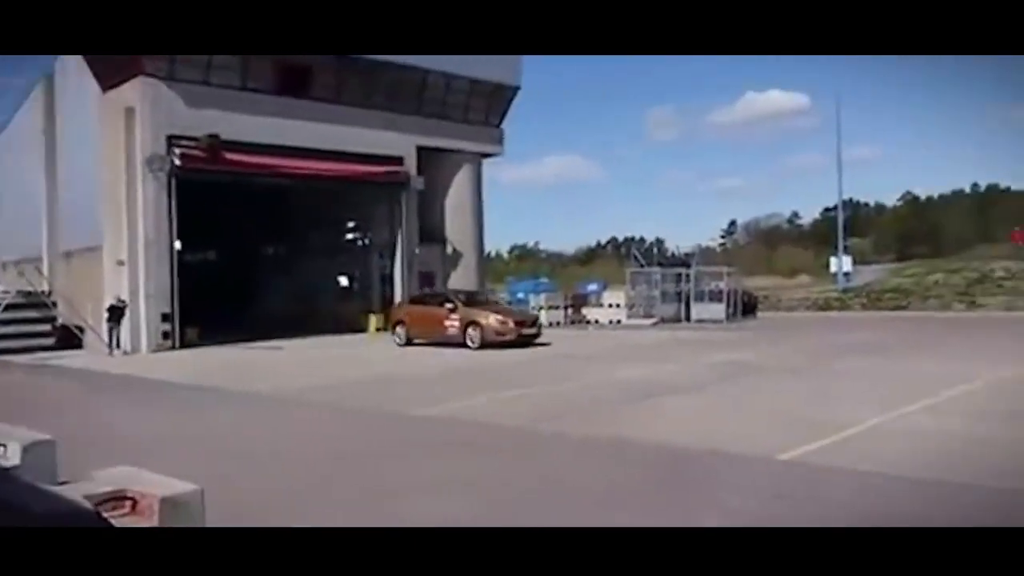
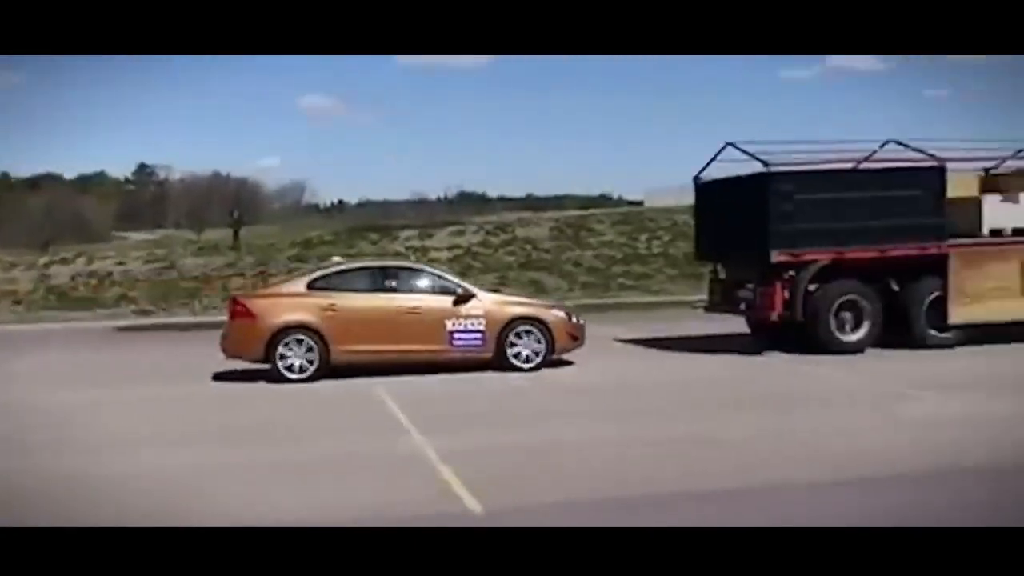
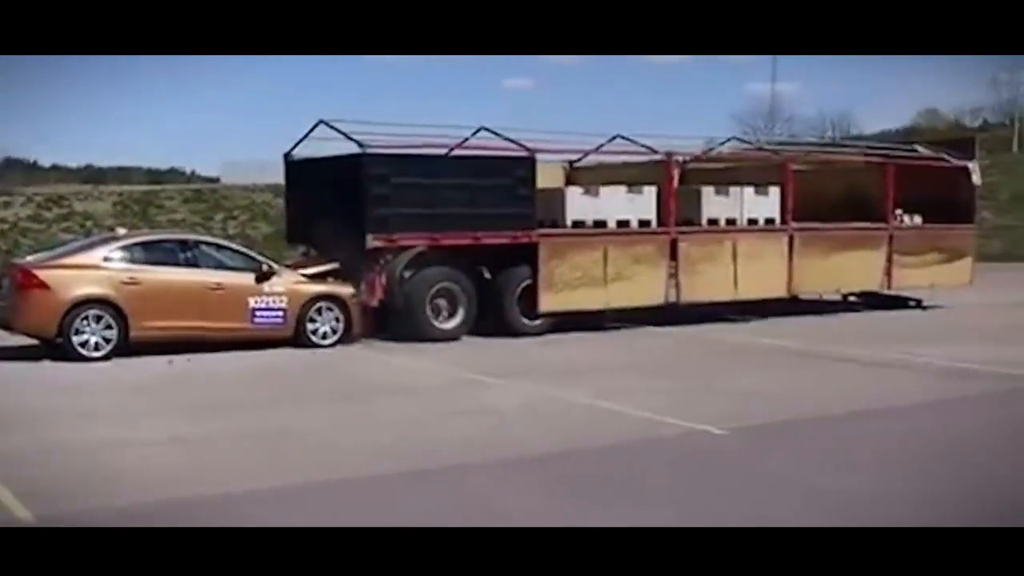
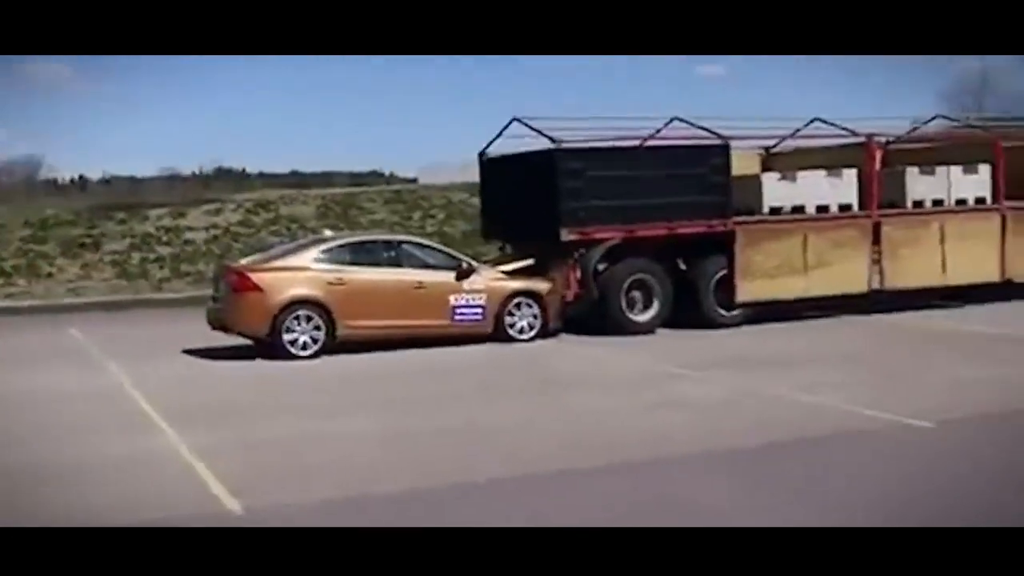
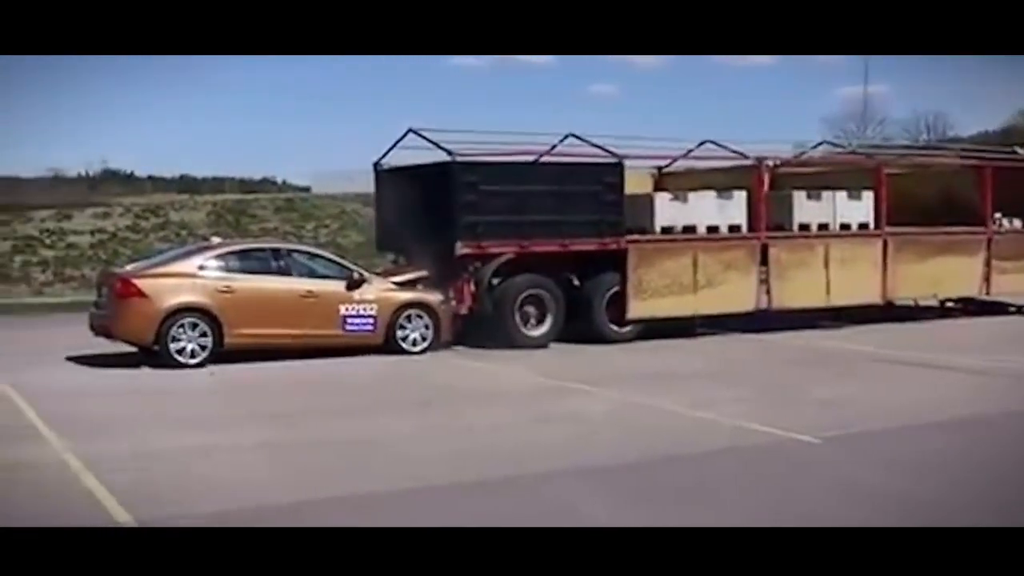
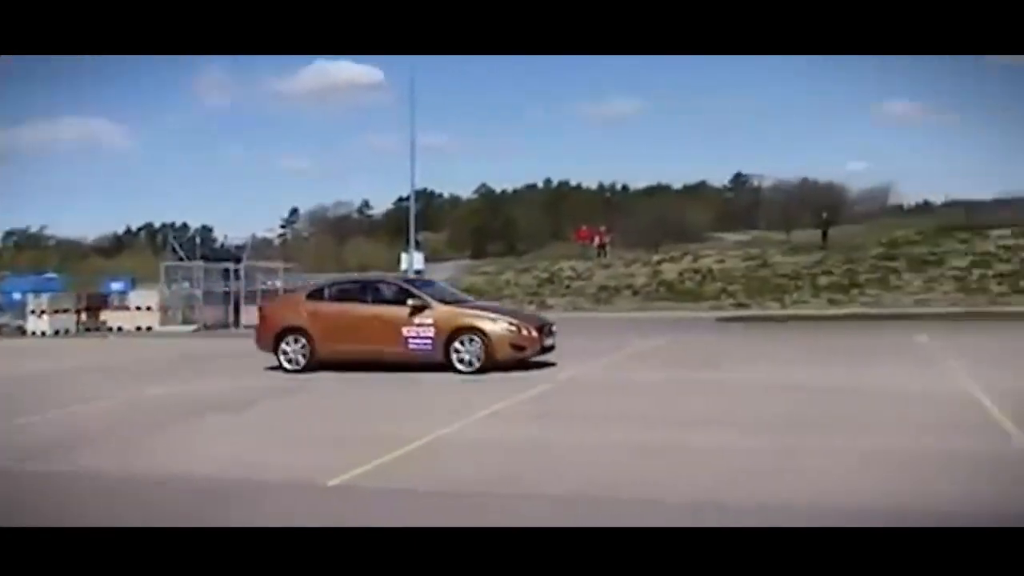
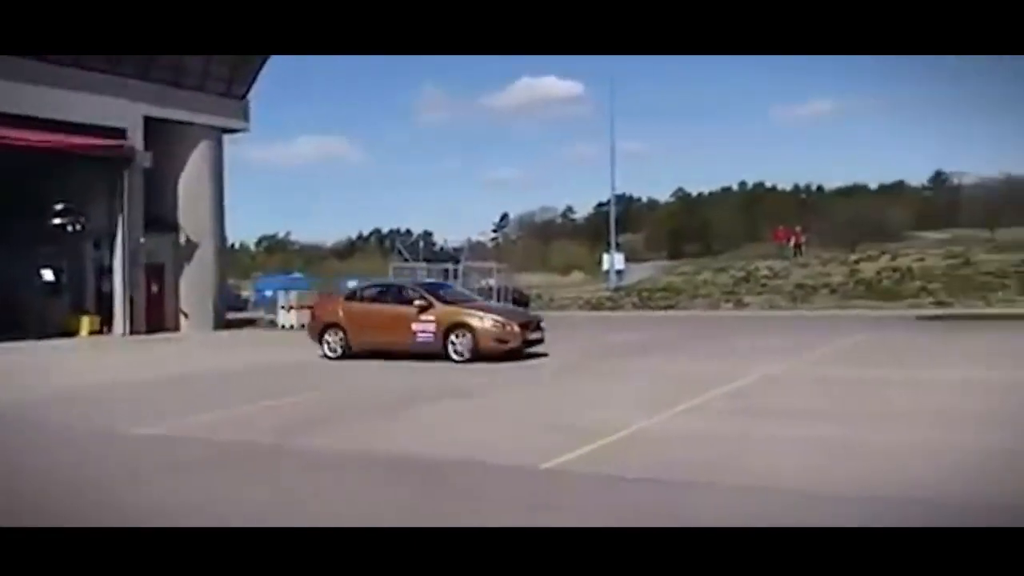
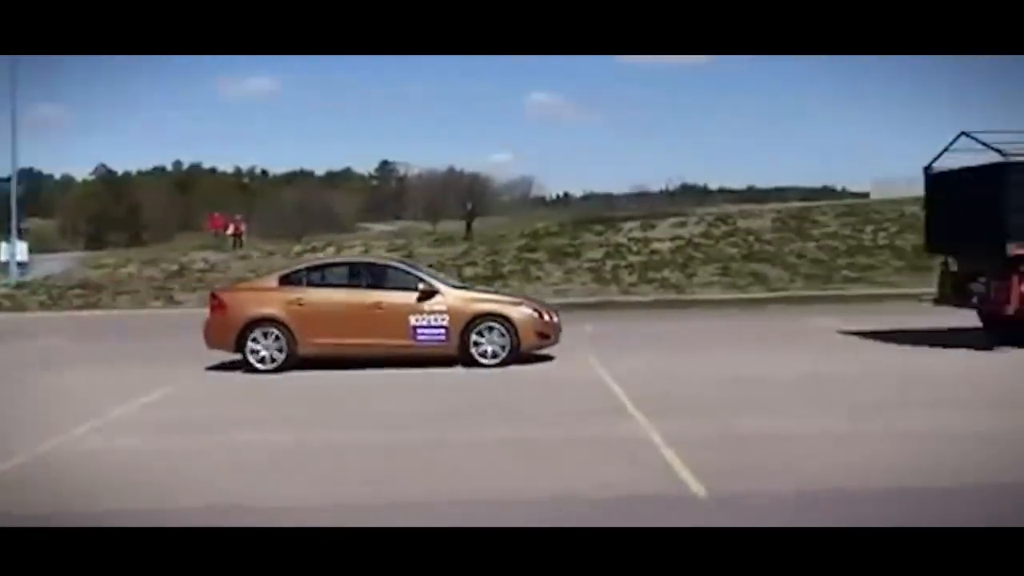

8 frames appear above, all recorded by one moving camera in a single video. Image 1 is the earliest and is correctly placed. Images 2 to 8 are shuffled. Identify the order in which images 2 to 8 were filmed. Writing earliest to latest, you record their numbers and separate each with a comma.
7, 6, 8, 2, 4, 3, 5
